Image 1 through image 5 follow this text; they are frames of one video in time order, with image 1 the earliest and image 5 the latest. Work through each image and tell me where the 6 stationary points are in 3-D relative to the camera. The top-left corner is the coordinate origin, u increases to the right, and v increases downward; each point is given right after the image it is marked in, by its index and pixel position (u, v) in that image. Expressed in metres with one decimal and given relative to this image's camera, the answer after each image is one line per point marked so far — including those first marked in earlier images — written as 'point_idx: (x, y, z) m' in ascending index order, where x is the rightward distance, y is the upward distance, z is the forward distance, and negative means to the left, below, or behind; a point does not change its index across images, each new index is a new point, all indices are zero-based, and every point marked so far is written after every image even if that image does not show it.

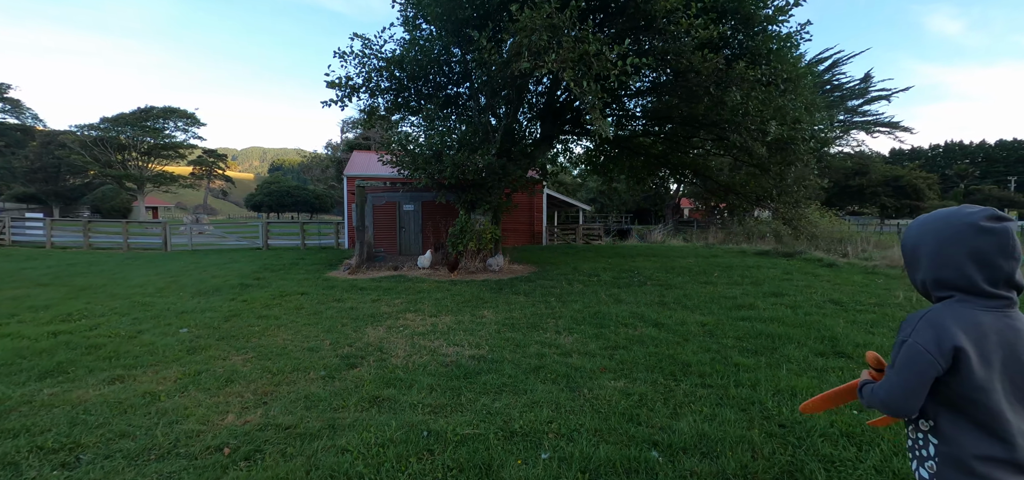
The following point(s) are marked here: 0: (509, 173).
0: (0.0, +1.5, +9.3) m
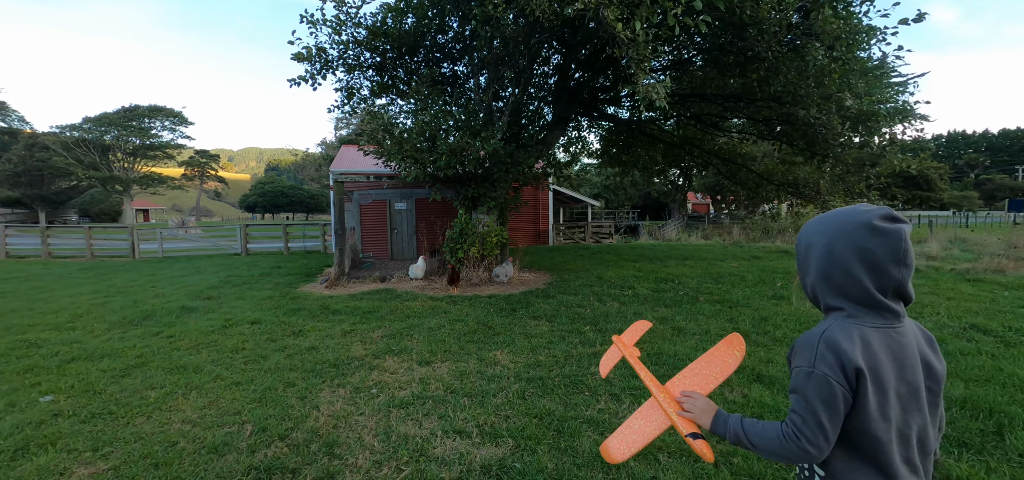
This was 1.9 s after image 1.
0: (+0.1, +1.4, +7.6) m
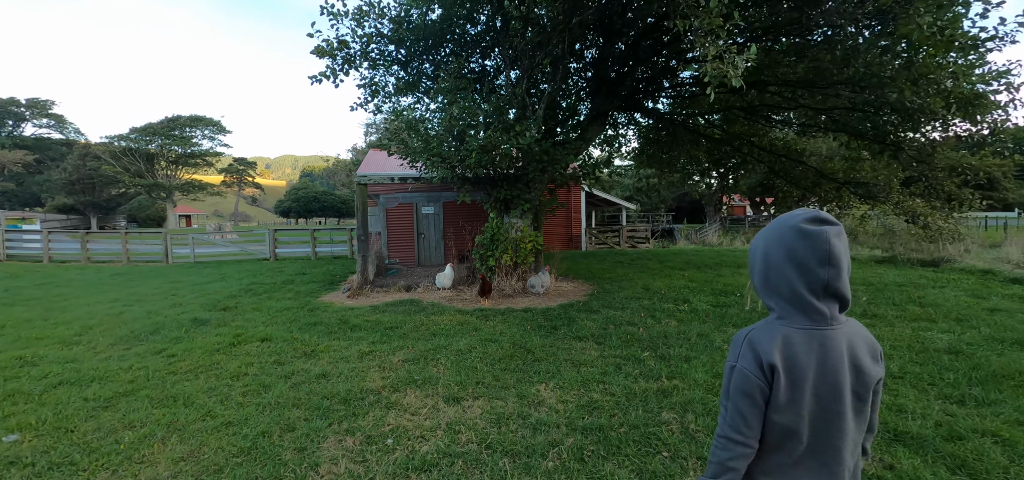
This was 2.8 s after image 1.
0: (+0.7, +1.3, +6.9) m
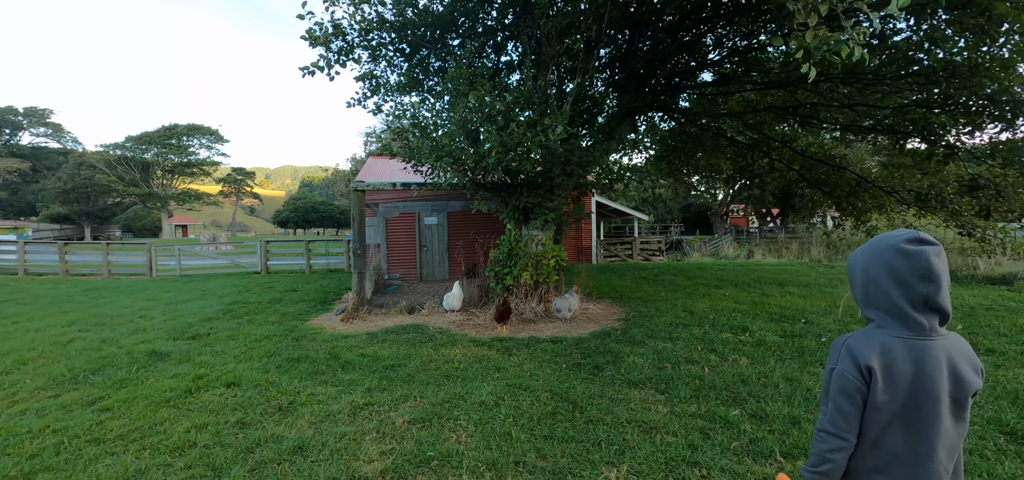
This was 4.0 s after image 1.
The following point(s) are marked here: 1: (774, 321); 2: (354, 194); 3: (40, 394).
0: (+1.0, +1.1, +6.0) m
1: (+3.3, -1.0, +5.3) m
2: (-2.6, +0.7, +6.9) m
3: (-4.1, -1.3, +3.7) m
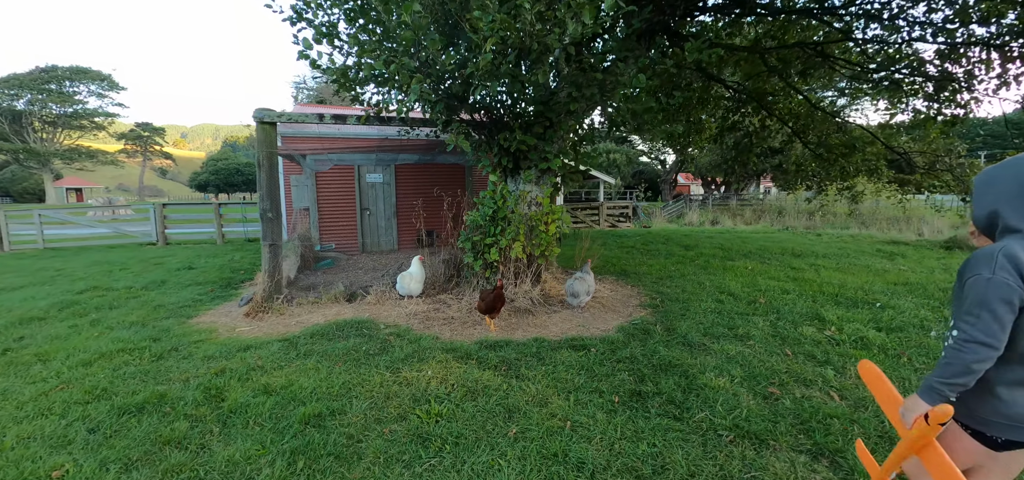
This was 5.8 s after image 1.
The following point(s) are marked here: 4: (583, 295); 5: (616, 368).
0: (+0.9, +1.5, +4.3) m
1: (+3.2, -0.6, +4.0) m
2: (-2.9, +1.2, +4.8) m
3: (-4.0, -1.1, +1.5) m
4: (+0.6, -0.5, +4.3) m
5: (+0.7, -0.9, +2.8) m
